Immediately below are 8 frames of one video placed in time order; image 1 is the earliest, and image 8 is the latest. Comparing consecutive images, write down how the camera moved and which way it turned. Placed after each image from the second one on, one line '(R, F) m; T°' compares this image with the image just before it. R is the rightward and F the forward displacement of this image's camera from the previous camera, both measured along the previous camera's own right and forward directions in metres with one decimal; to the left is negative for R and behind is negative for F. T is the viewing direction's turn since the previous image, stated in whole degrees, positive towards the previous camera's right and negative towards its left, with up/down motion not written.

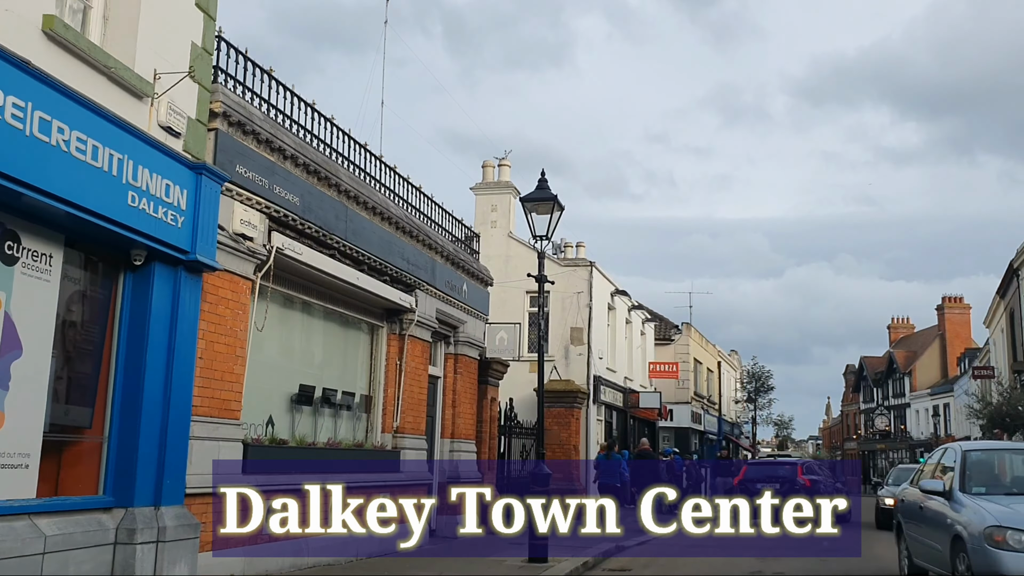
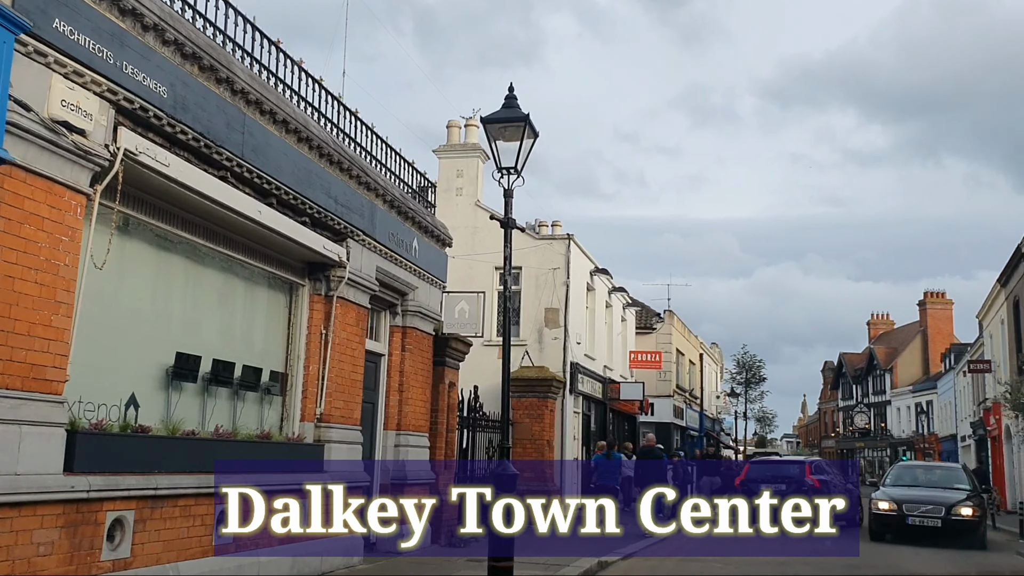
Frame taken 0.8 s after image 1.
(+0.2, +2.6) m; +2°
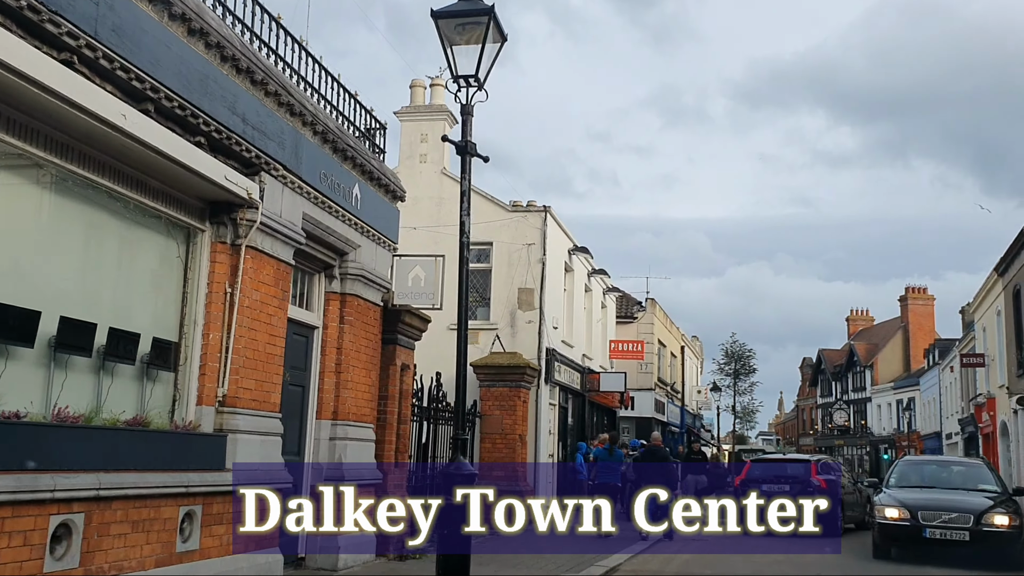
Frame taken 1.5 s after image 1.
(+0.1, +2.1) m; +1°
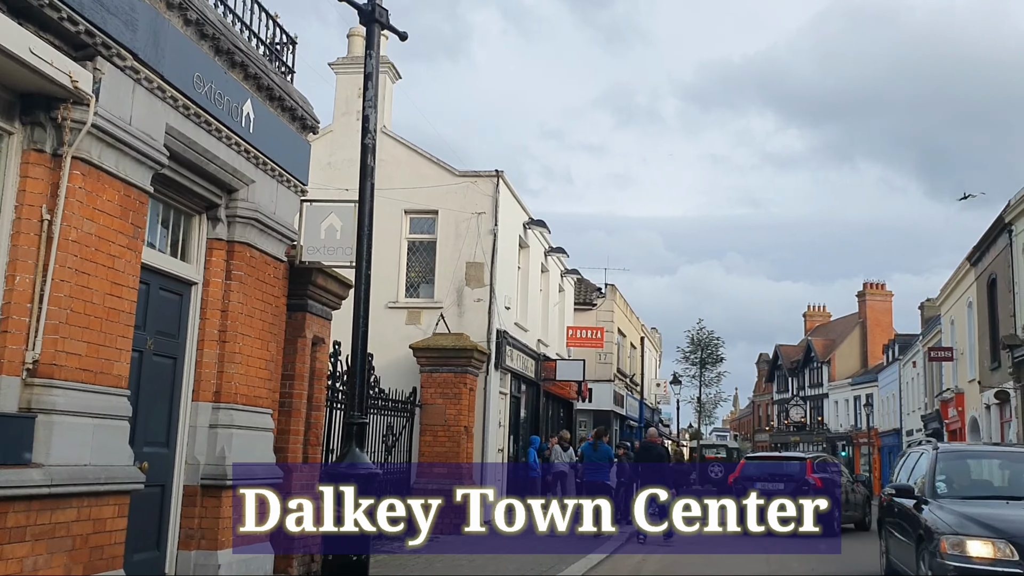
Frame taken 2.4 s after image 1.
(+0.2, +2.0) m; +3°
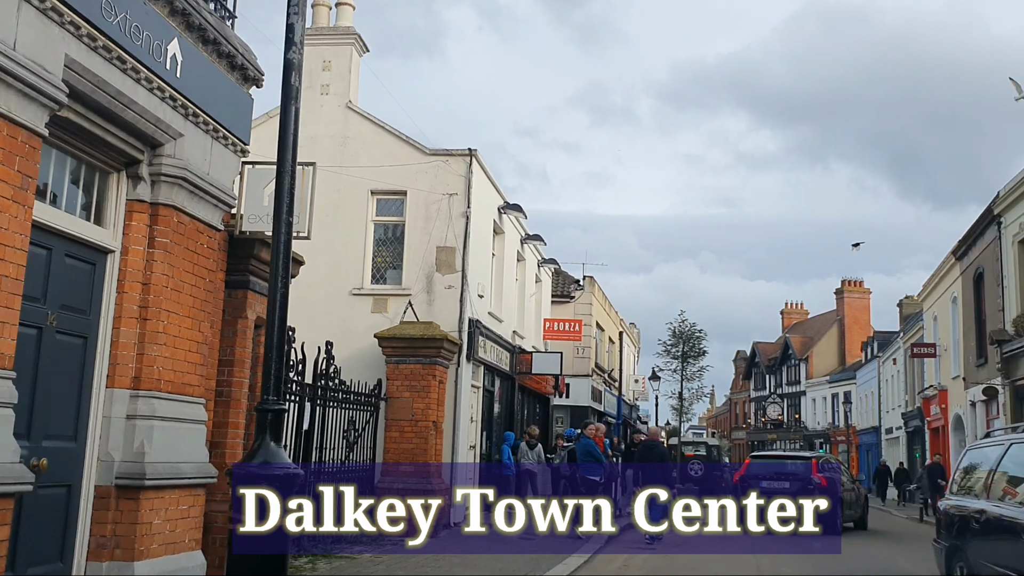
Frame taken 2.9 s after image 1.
(+0.1, +1.0) m; +1°
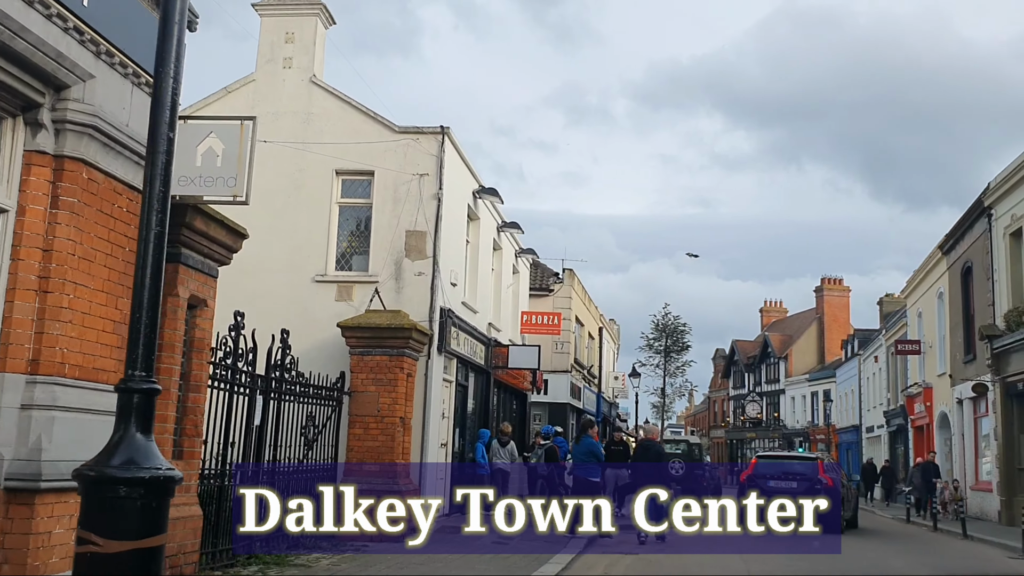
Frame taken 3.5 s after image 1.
(+0.1, +0.9) m; +1°
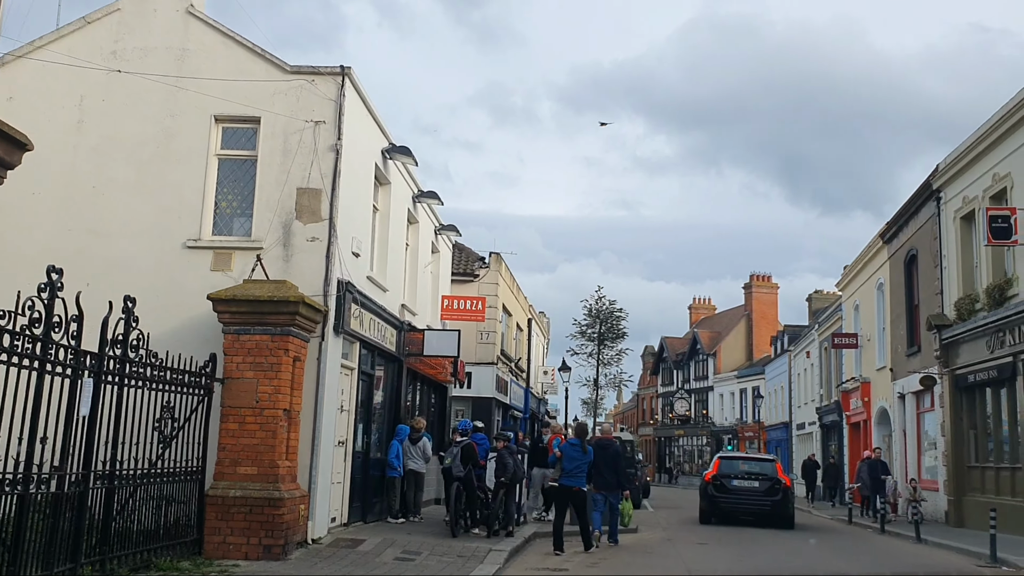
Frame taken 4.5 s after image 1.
(+0.2, +2.1) m; +4°
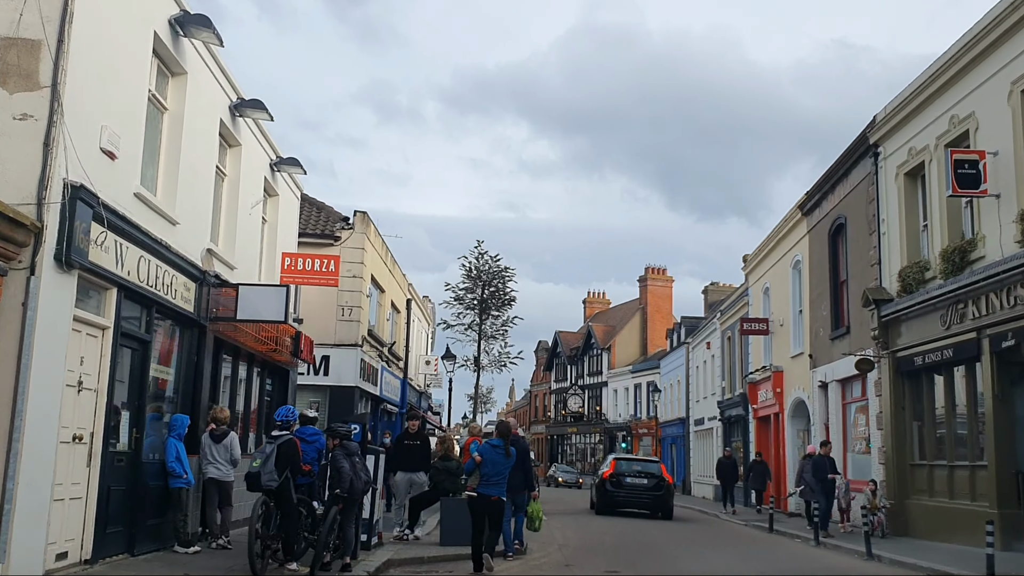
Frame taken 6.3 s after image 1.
(+0.5, +3.9) m; +7°
